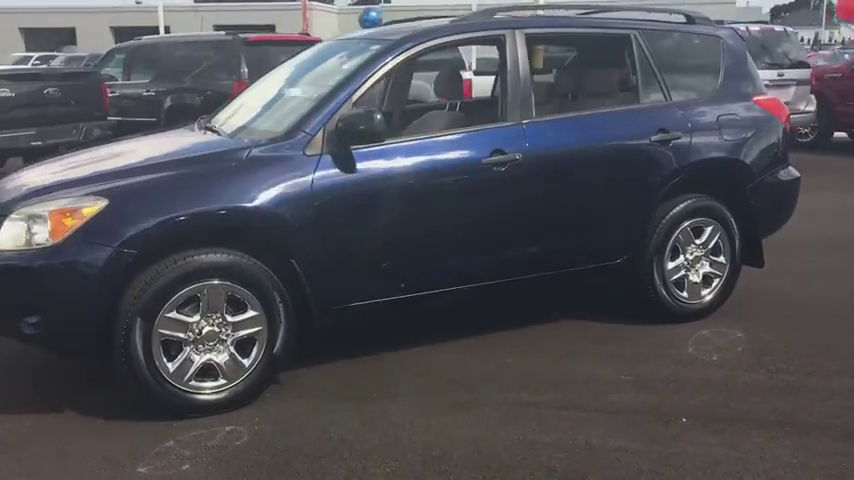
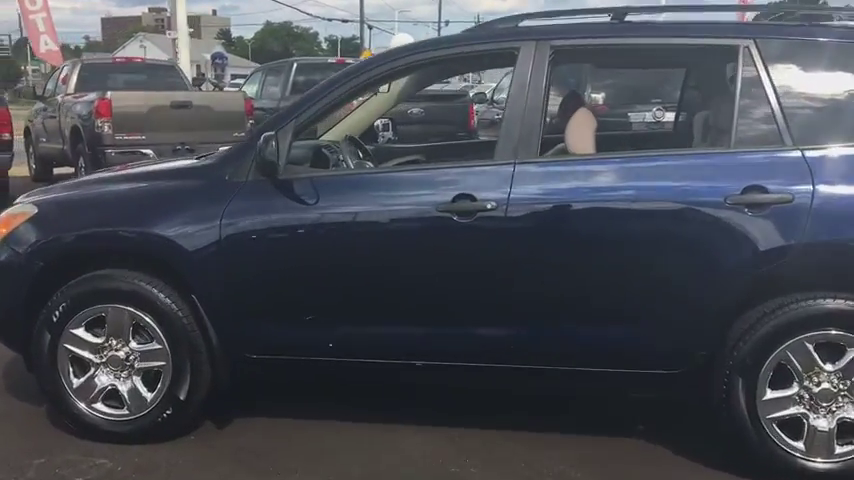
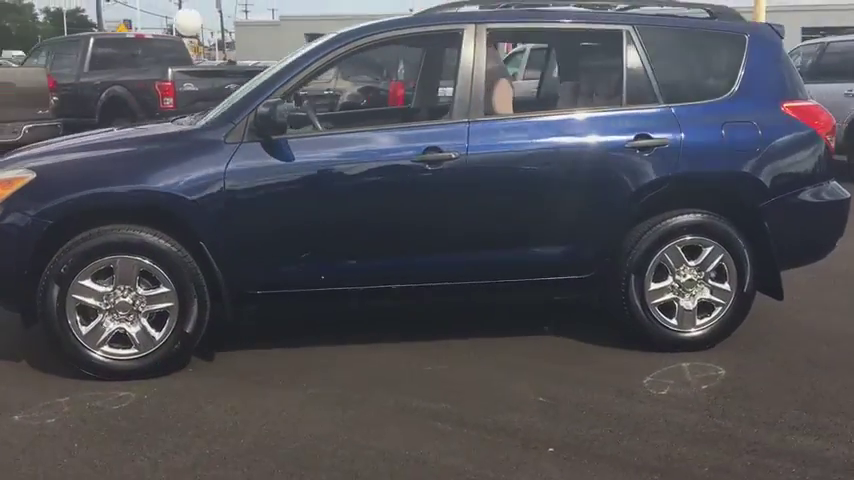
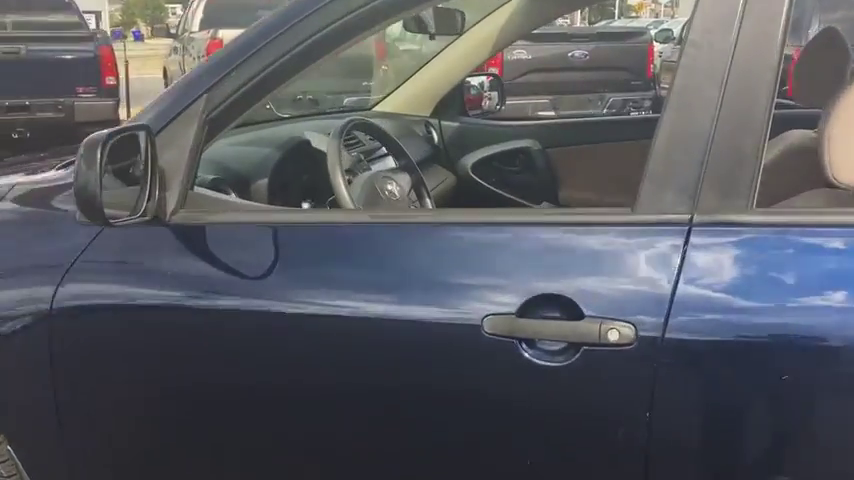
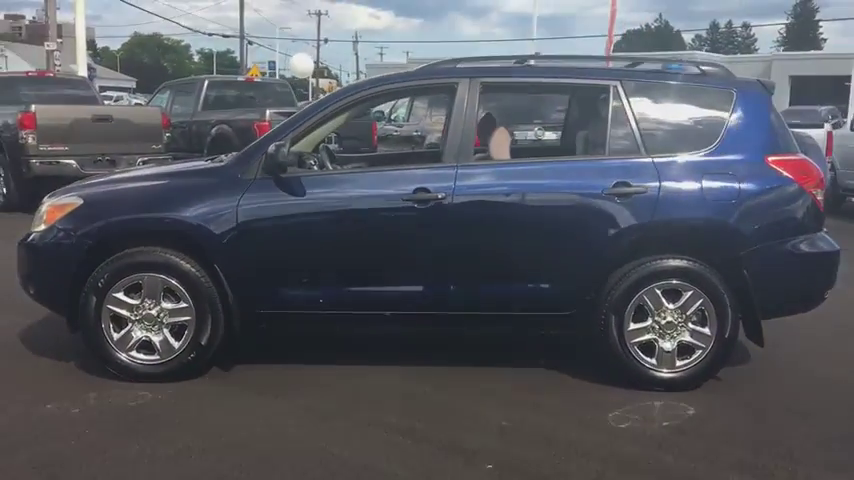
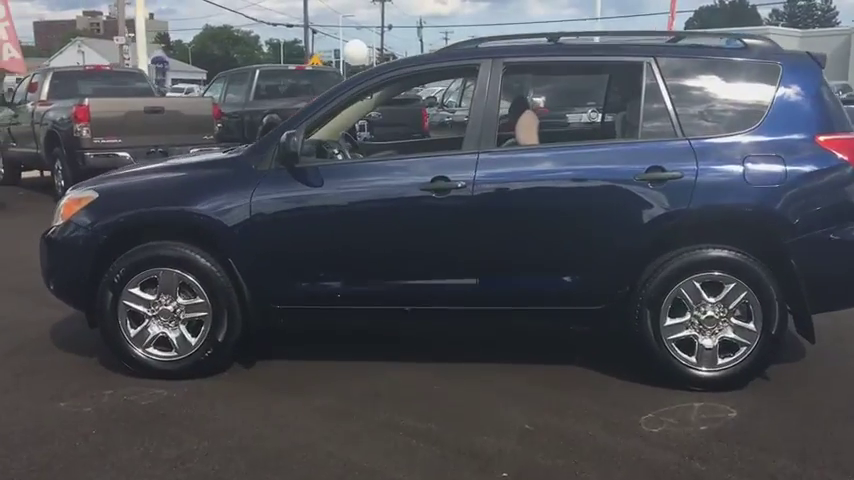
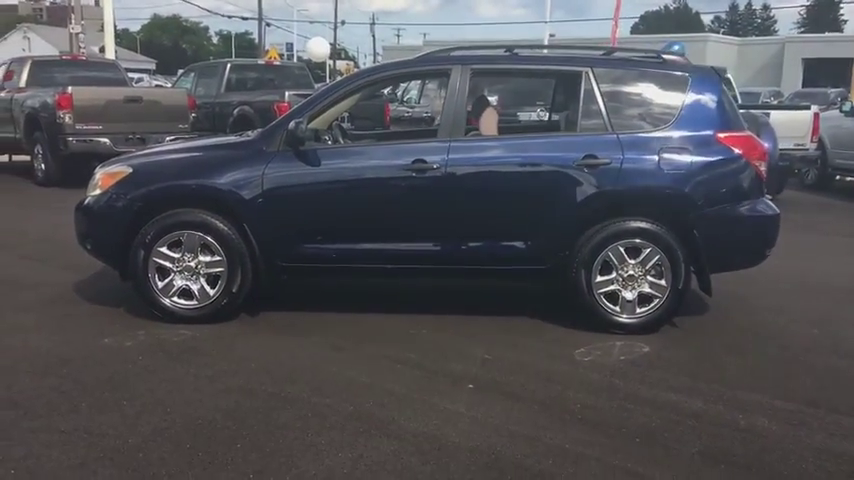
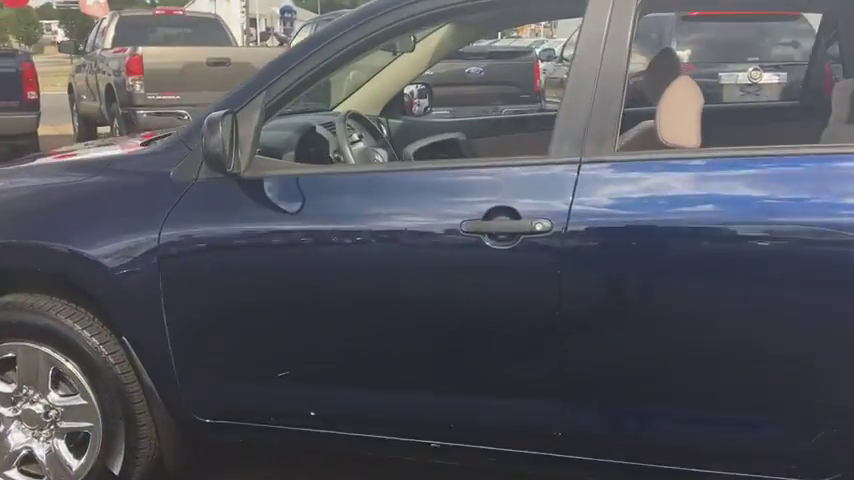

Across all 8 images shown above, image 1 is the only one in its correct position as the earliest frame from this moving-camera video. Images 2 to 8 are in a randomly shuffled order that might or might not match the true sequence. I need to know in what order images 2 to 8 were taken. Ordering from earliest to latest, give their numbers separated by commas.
3, 5, 7, 6, 2, 8, 4
